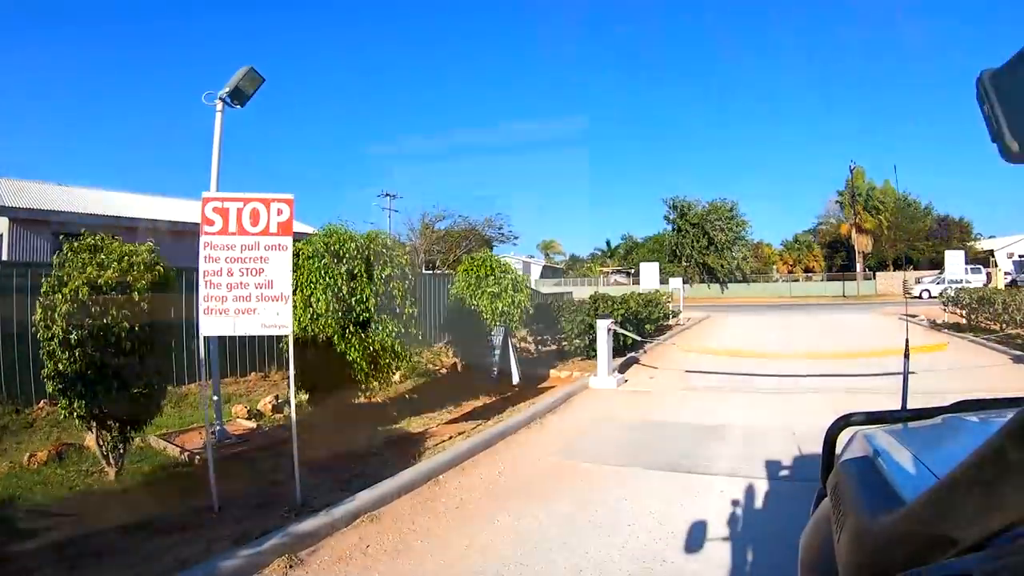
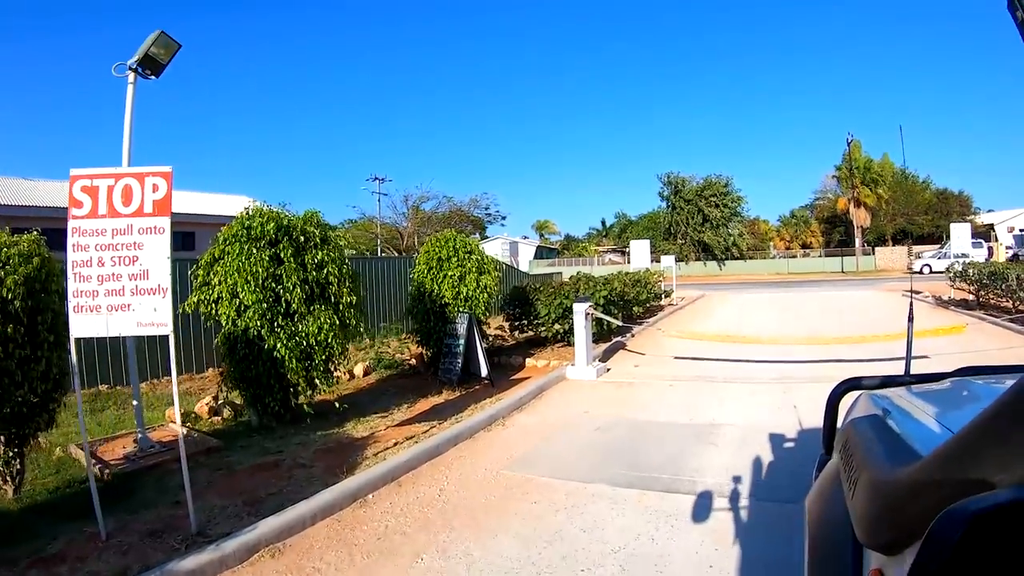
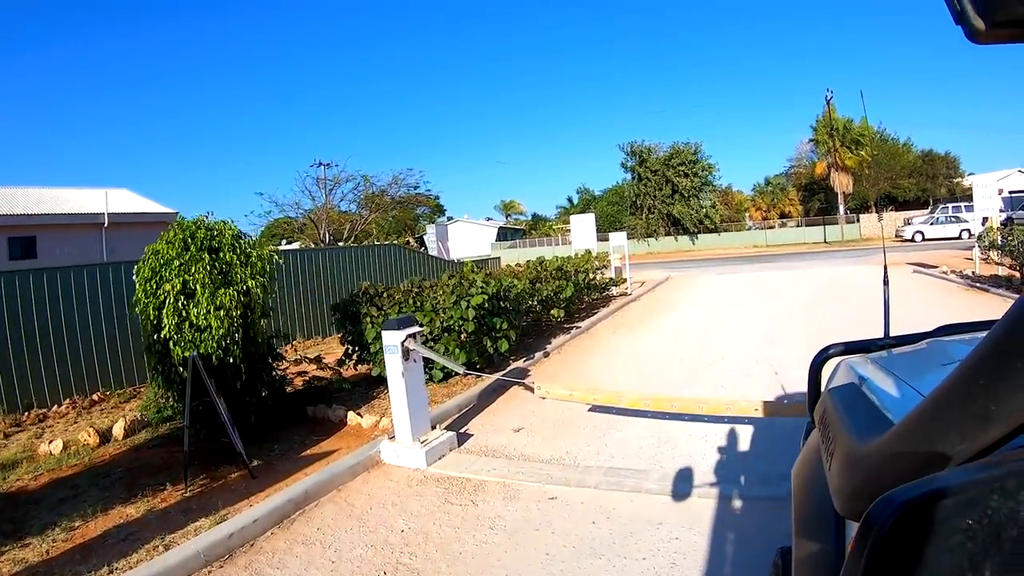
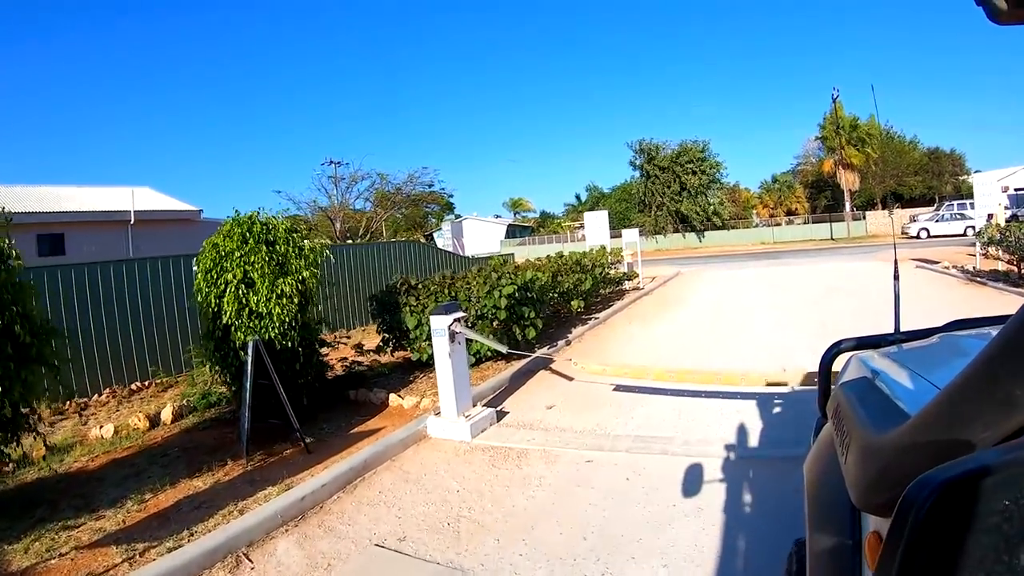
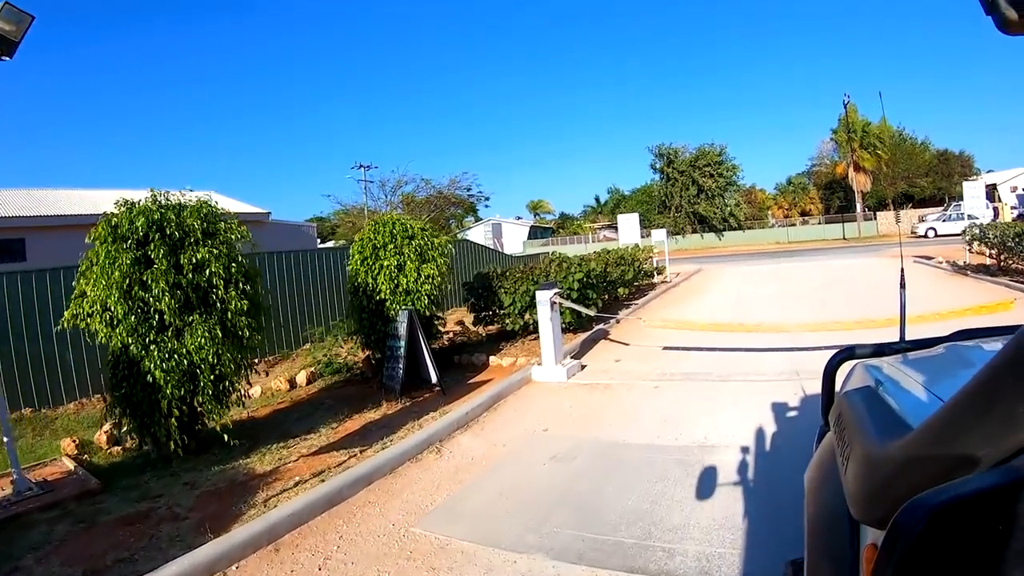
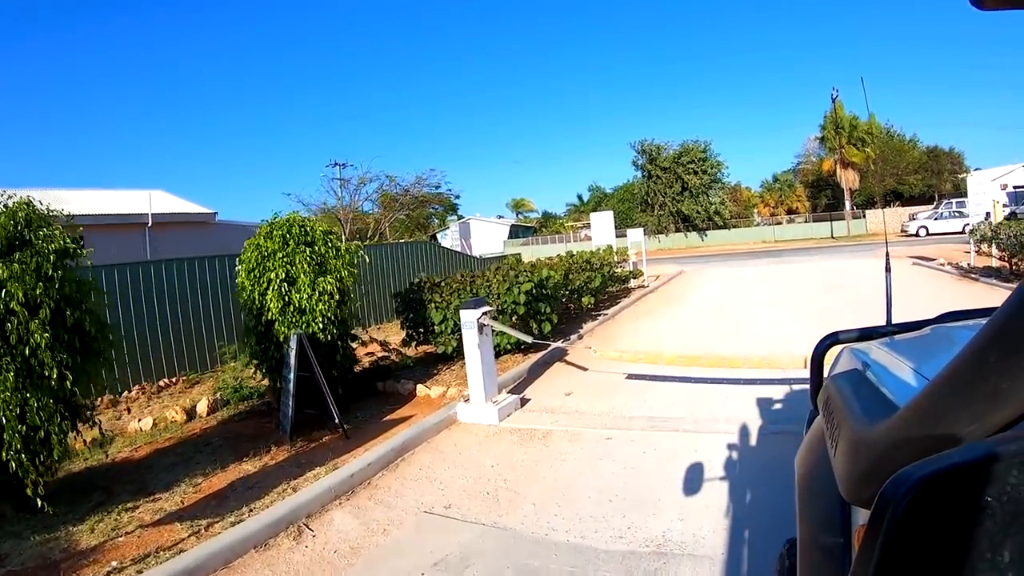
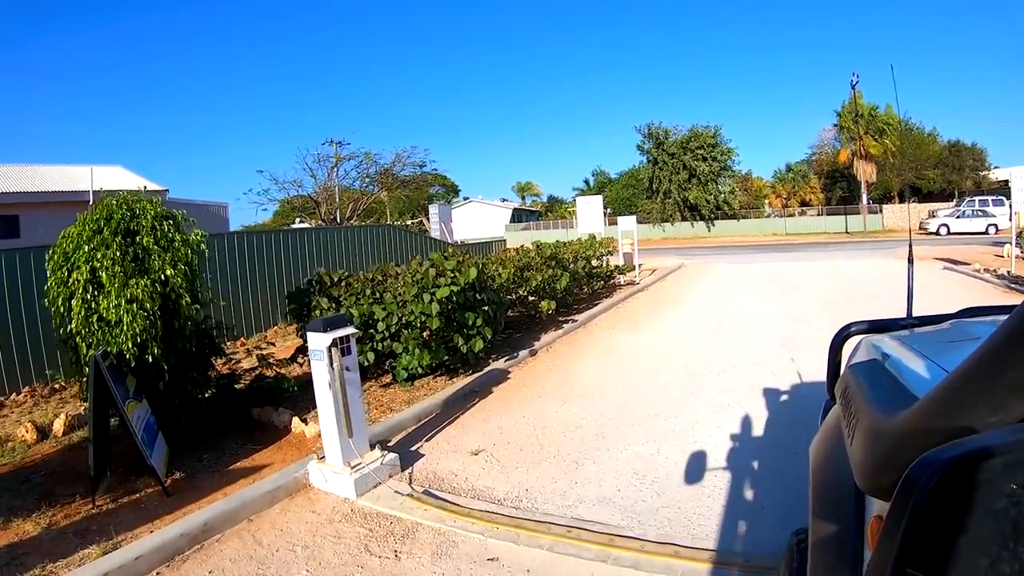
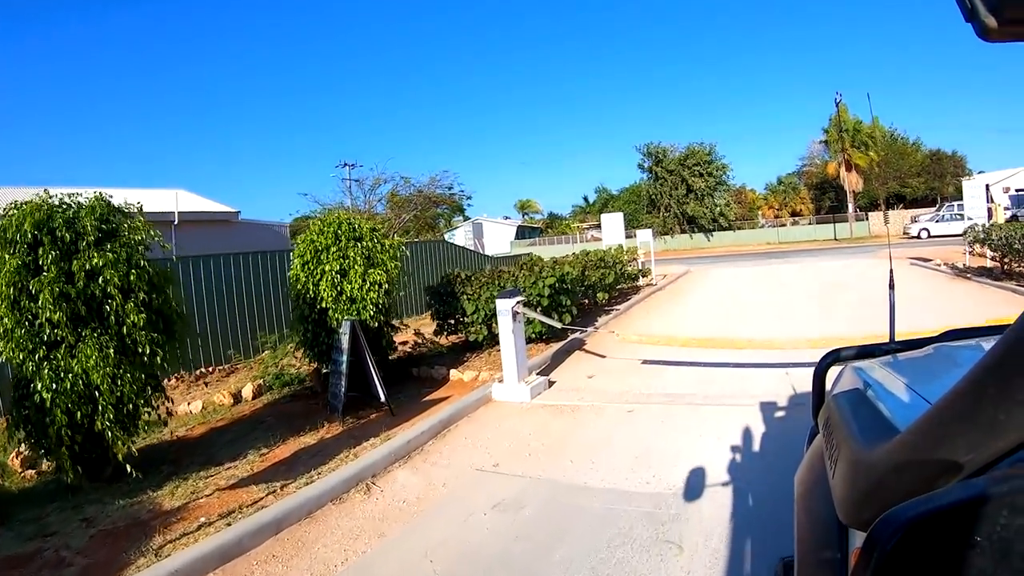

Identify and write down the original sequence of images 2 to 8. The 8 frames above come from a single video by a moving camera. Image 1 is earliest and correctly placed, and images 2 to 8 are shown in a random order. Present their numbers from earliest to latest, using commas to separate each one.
2, 5, 8, 6, 4, 3, 7
